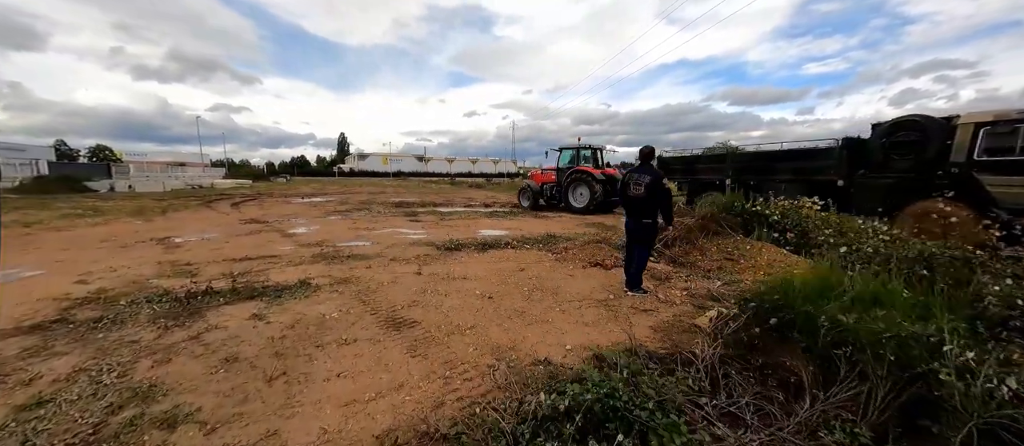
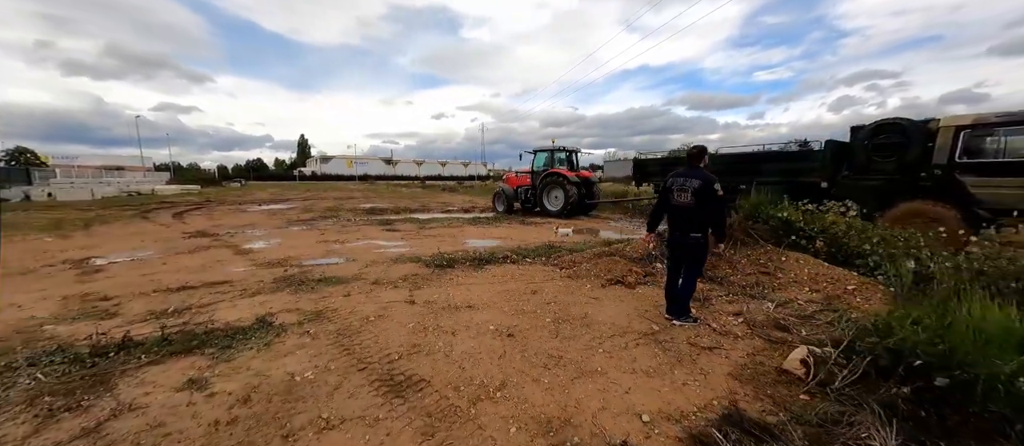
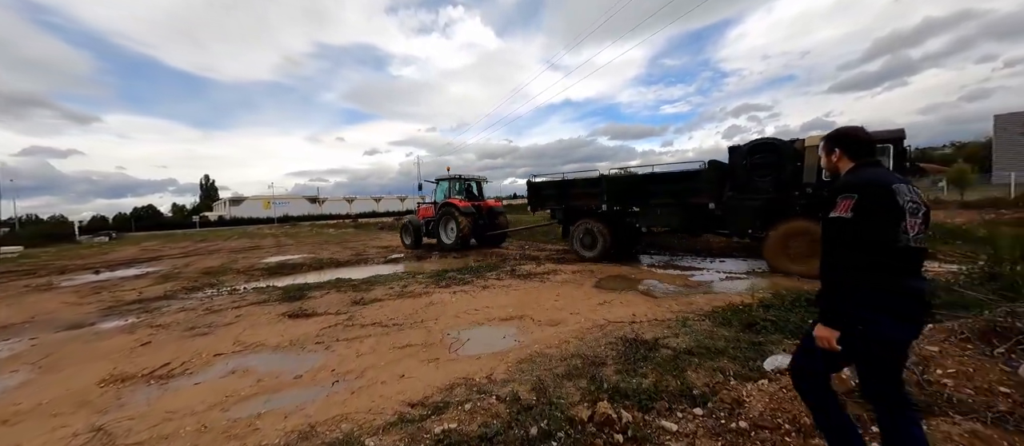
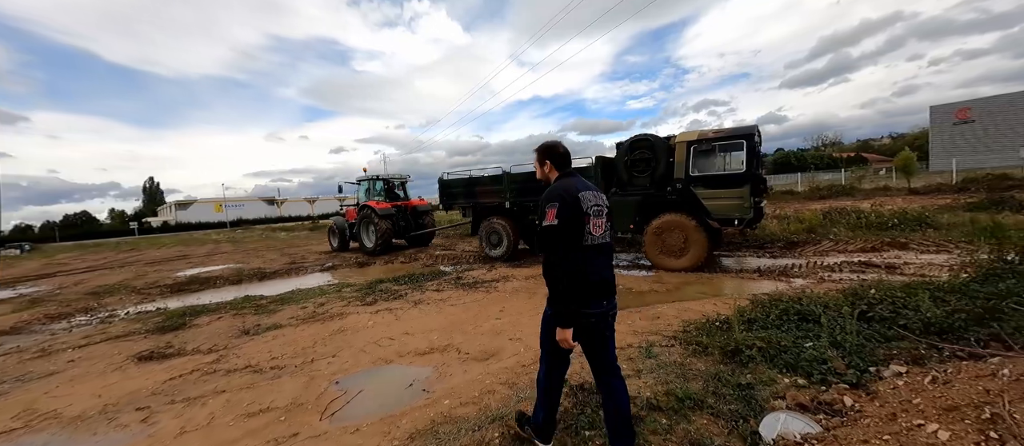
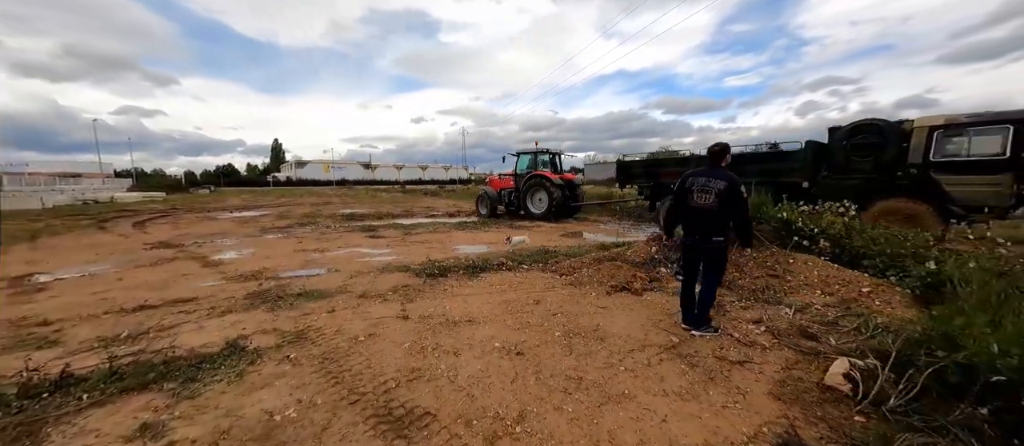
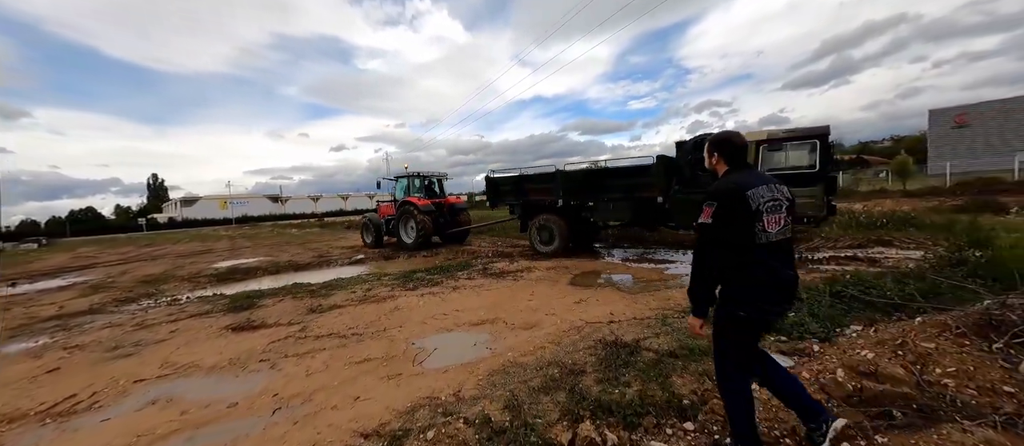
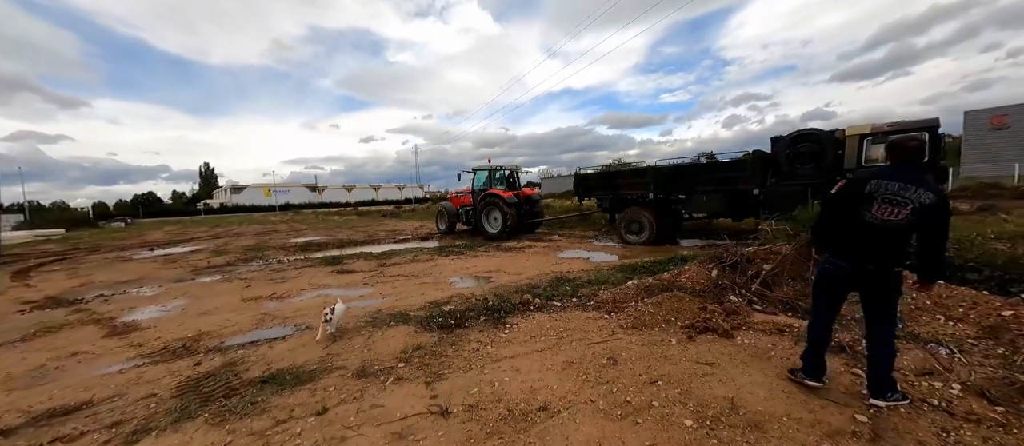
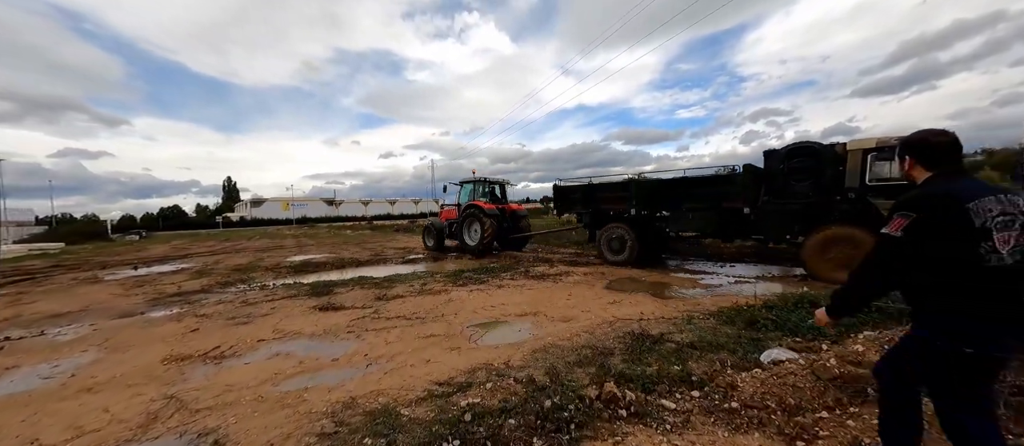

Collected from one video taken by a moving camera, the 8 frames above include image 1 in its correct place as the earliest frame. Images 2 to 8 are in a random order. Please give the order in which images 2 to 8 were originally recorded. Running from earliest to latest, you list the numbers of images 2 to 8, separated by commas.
2, 5, 7, 8, 3, 6, 4
